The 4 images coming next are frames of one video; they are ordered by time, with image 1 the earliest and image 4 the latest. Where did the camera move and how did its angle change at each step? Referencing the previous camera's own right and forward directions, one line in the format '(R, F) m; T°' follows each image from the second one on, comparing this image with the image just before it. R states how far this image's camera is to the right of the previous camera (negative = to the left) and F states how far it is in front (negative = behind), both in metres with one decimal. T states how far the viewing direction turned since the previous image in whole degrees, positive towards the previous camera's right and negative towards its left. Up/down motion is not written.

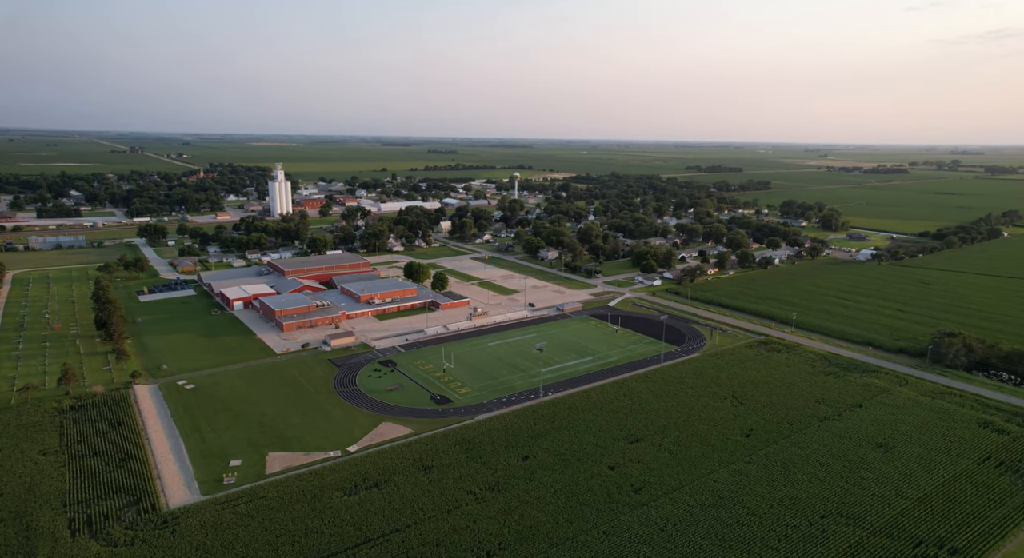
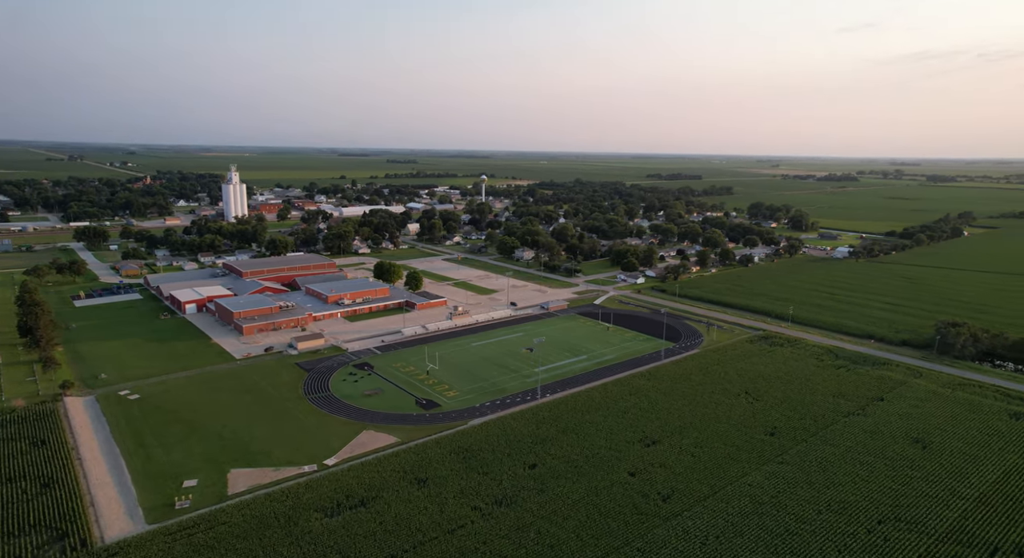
(-1.7, +3.7) m; +4°
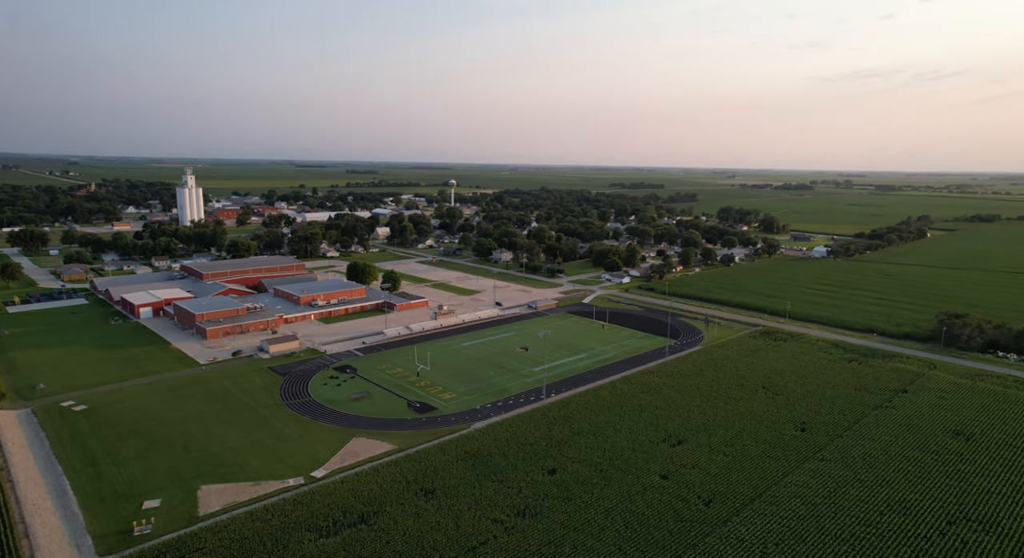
(-1.8, +3.0) m; +3°
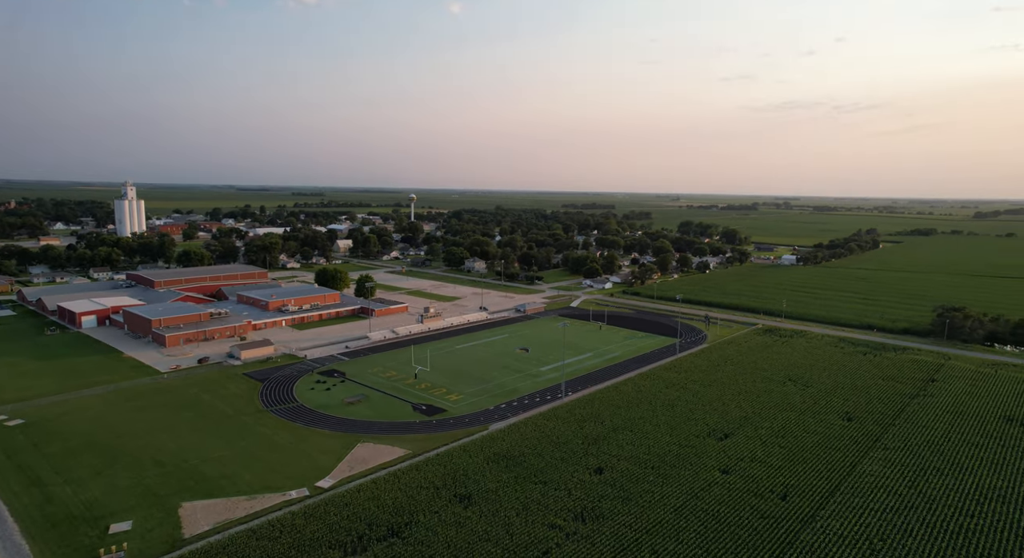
(-2.6, +3.0) m; +5°
